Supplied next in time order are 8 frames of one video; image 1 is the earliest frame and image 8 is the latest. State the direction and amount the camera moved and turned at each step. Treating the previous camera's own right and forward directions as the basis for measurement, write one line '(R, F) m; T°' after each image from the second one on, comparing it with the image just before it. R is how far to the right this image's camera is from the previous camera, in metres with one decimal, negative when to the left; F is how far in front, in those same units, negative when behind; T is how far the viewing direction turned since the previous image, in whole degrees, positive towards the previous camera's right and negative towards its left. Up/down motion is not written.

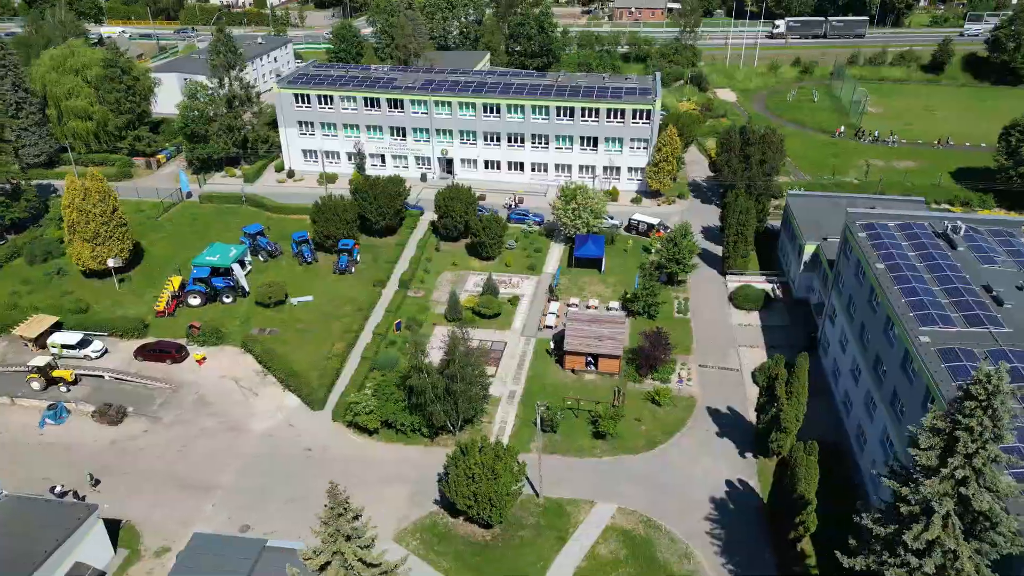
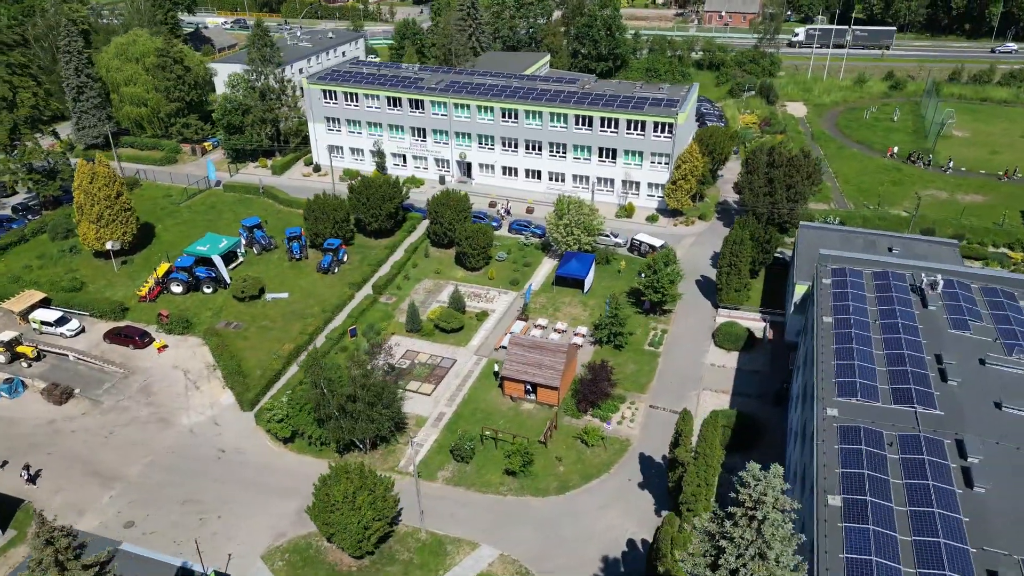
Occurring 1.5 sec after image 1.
(+8.6, +2.6) m; -9°
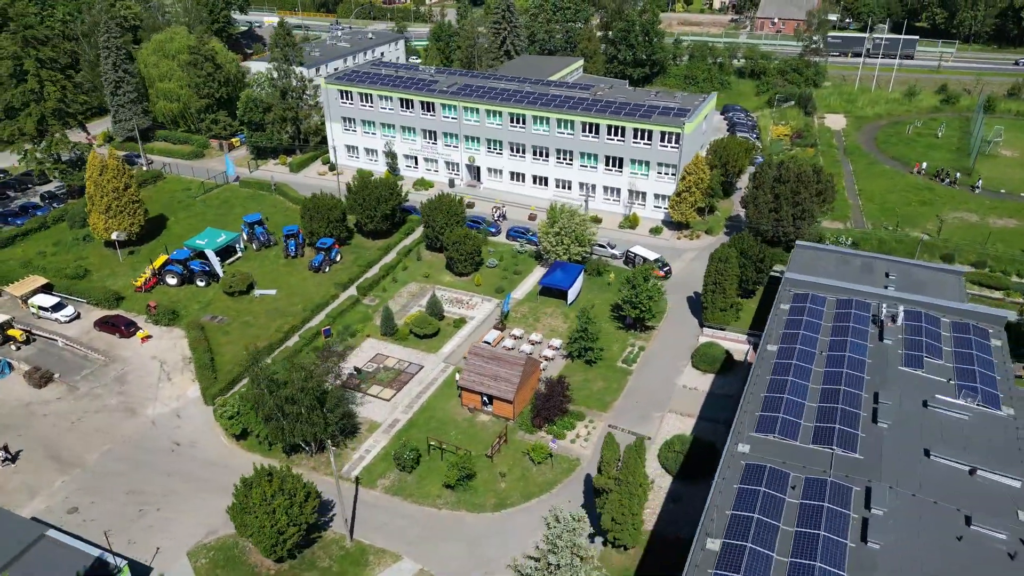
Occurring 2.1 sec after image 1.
(+5.1, +1.0) m; -5°
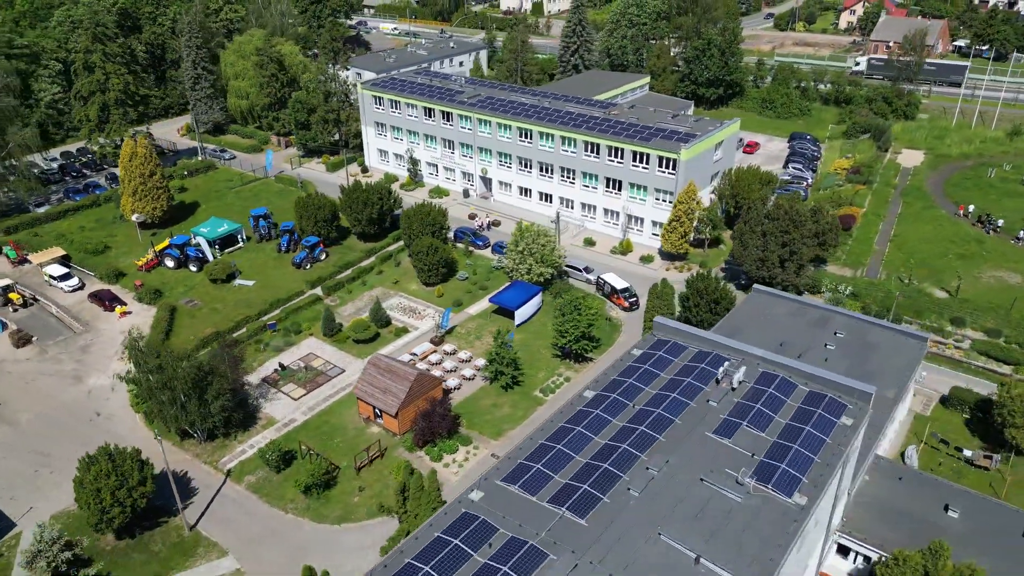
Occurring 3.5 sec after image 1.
(+11.3, +2.0) m; -11°
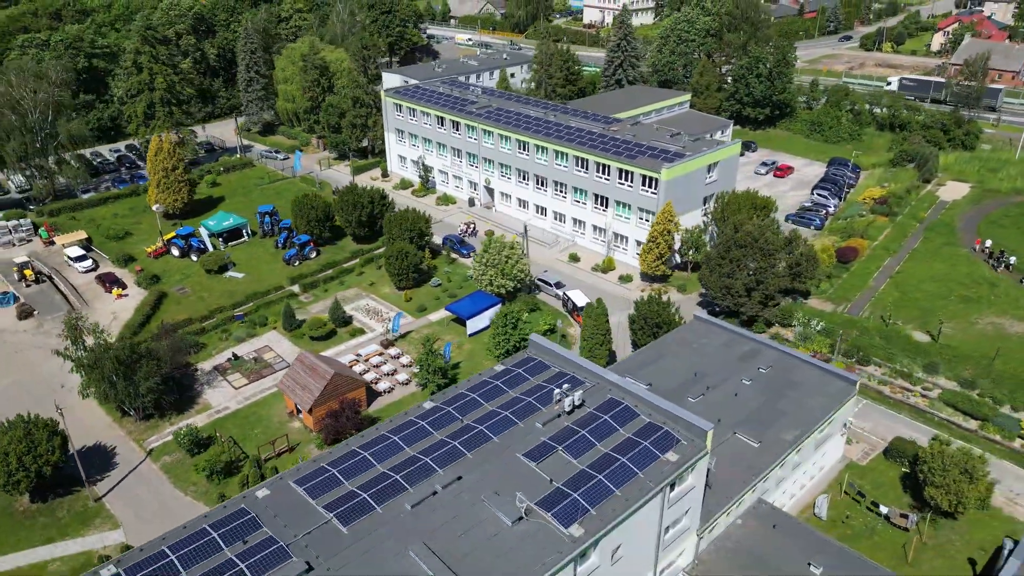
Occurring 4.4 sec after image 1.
(+8.5, +0.6) m; -8°
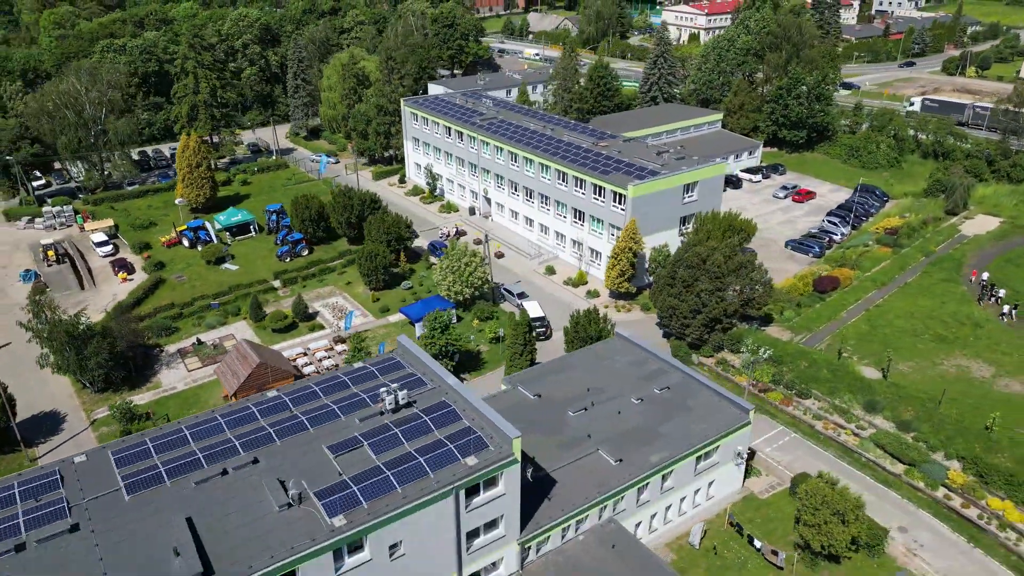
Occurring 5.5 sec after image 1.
(+8.6, 0.0) m; -8°
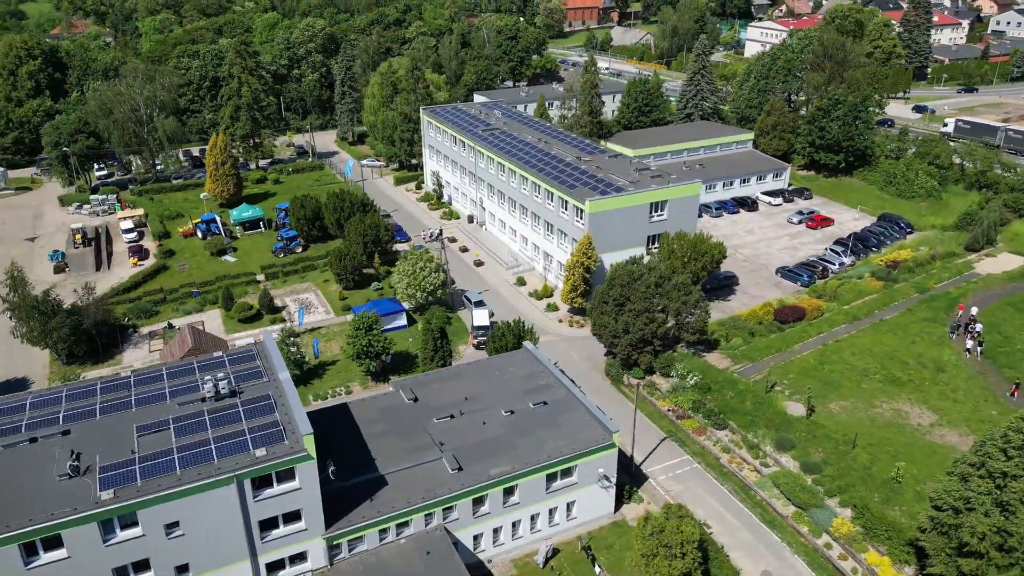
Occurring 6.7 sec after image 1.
(+9.5, +0.4) m; -8°
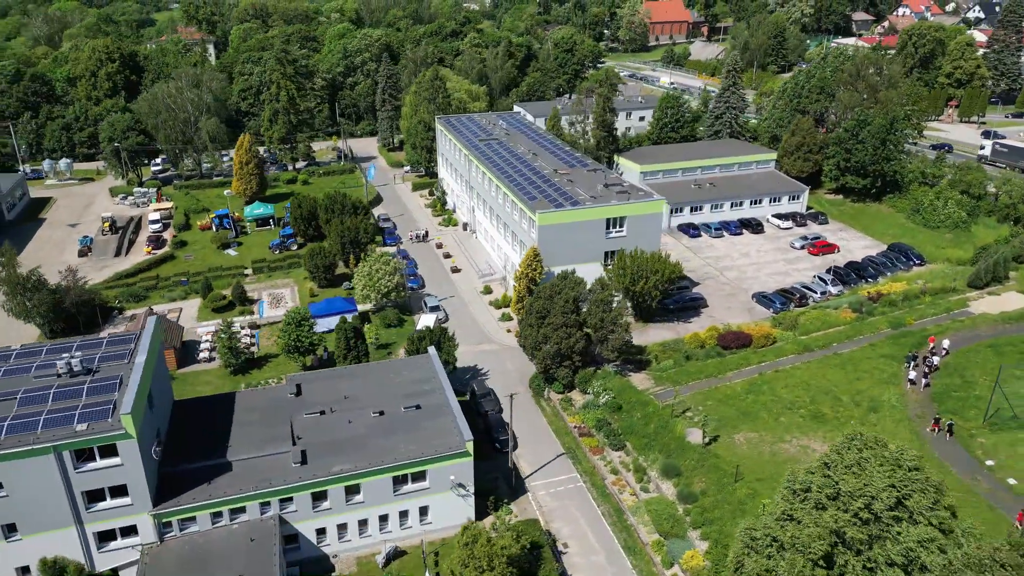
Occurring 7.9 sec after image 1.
(+9.5, +0.3) m; -8°
